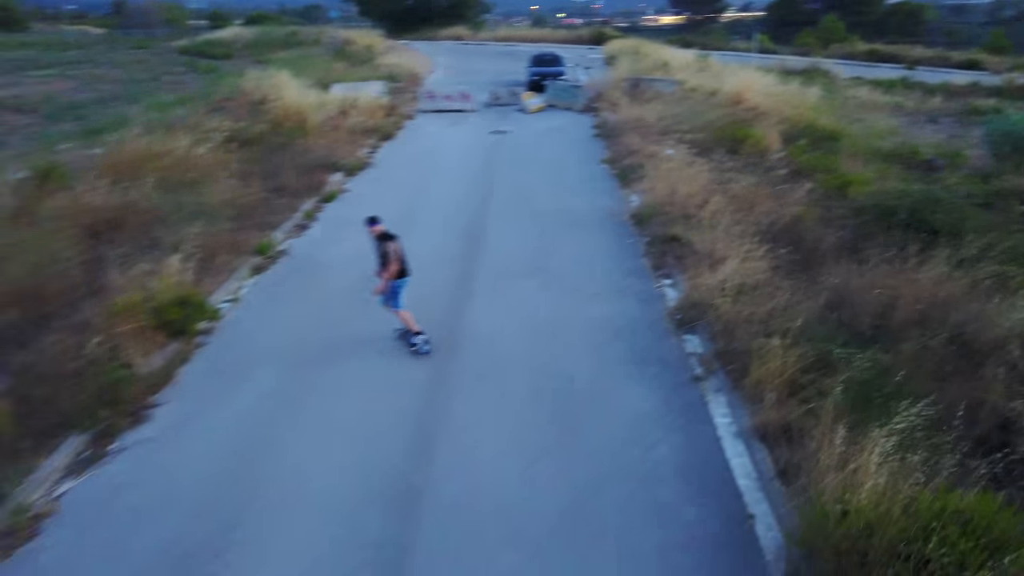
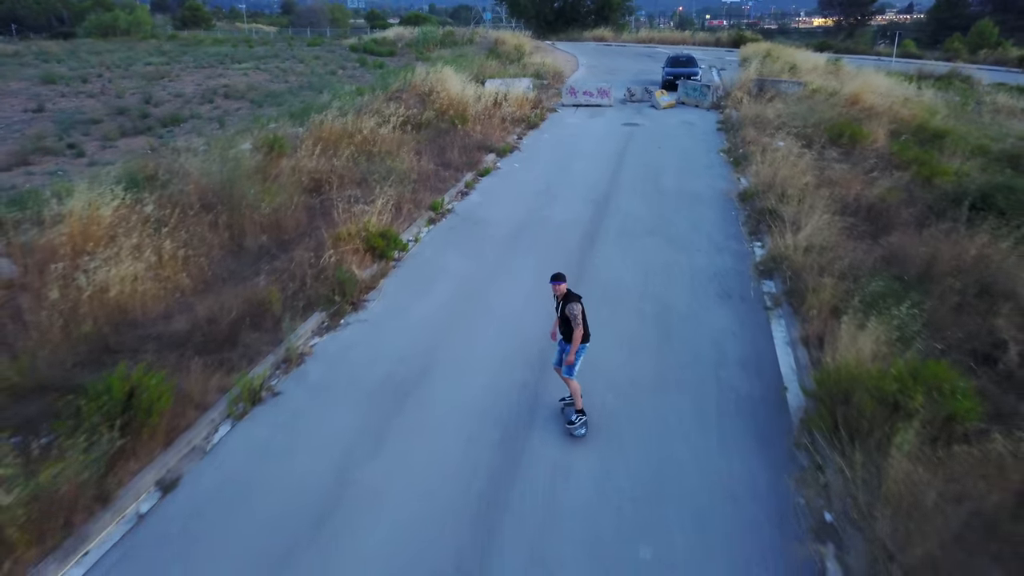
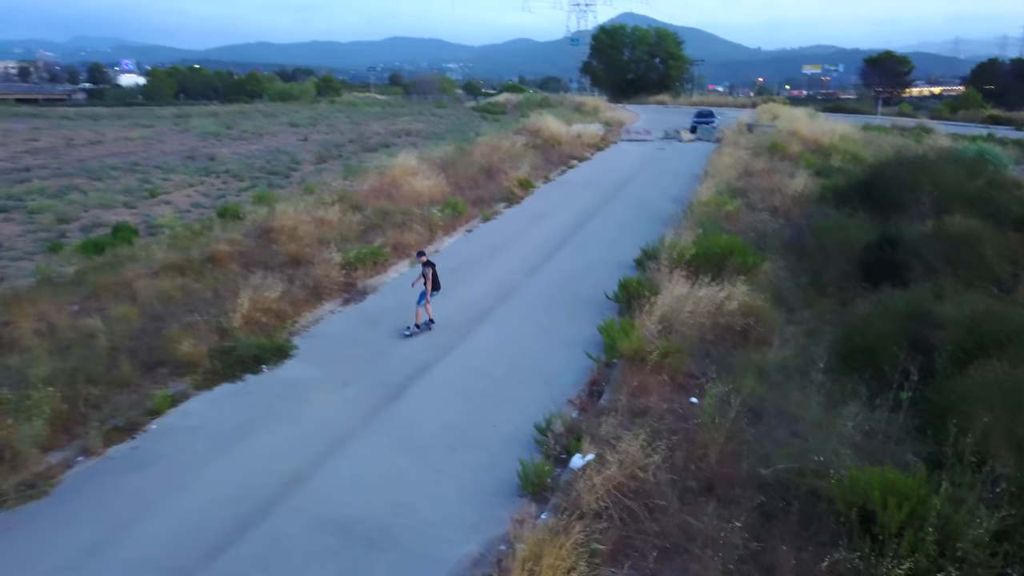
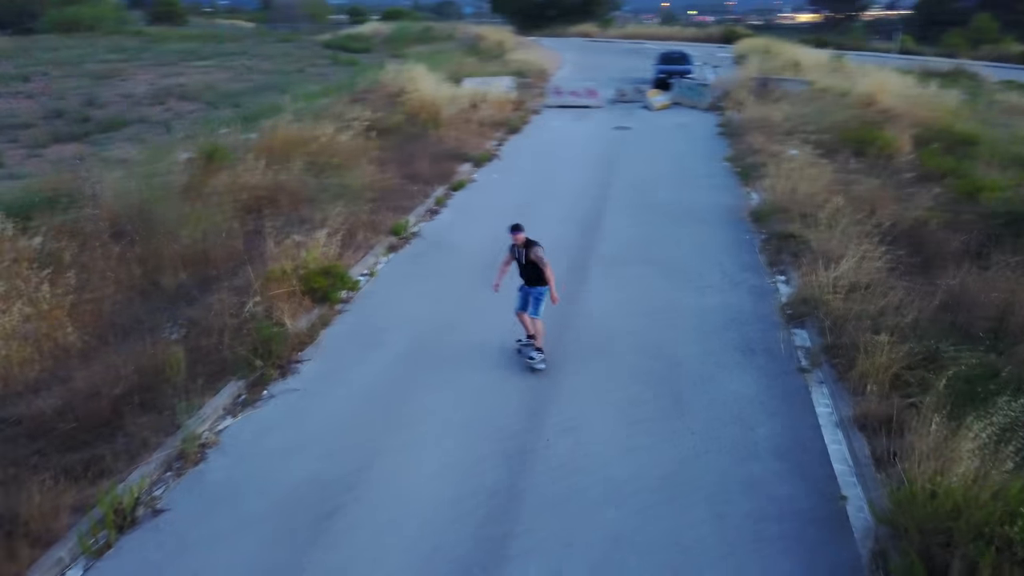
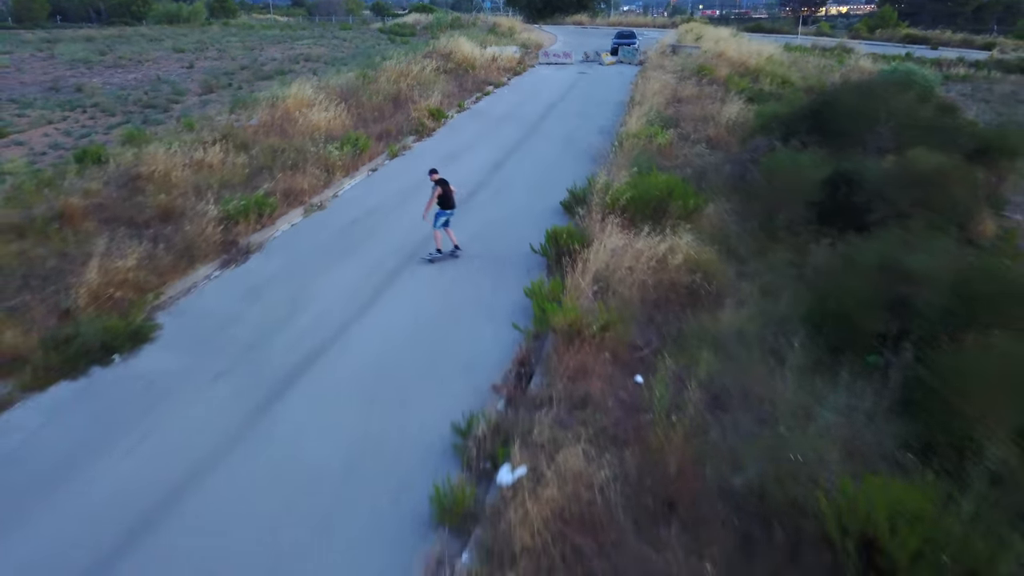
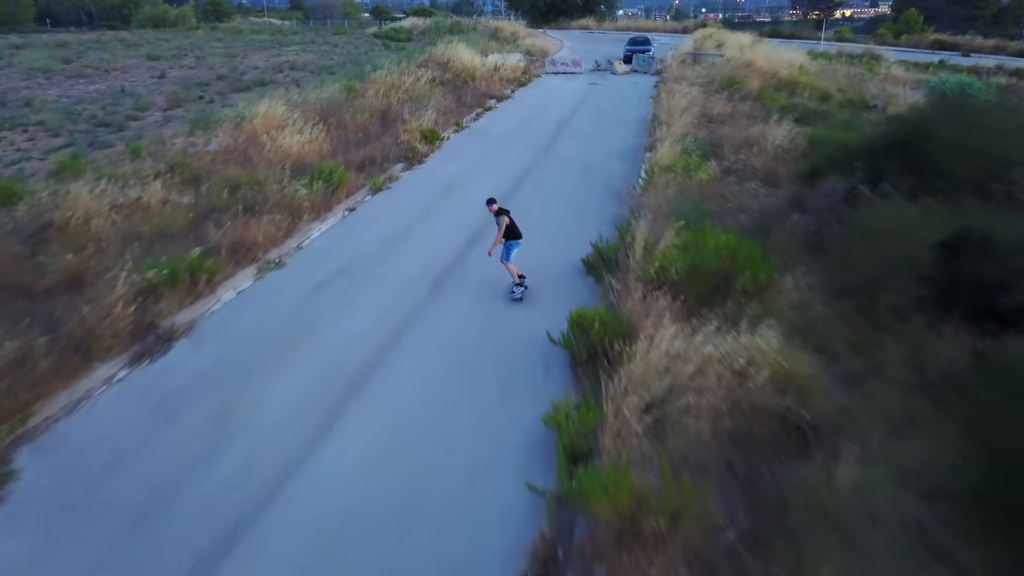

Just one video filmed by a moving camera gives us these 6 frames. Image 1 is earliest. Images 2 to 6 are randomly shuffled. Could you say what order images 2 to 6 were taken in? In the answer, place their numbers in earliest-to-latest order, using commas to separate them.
4, 2, 6, 5, 3
